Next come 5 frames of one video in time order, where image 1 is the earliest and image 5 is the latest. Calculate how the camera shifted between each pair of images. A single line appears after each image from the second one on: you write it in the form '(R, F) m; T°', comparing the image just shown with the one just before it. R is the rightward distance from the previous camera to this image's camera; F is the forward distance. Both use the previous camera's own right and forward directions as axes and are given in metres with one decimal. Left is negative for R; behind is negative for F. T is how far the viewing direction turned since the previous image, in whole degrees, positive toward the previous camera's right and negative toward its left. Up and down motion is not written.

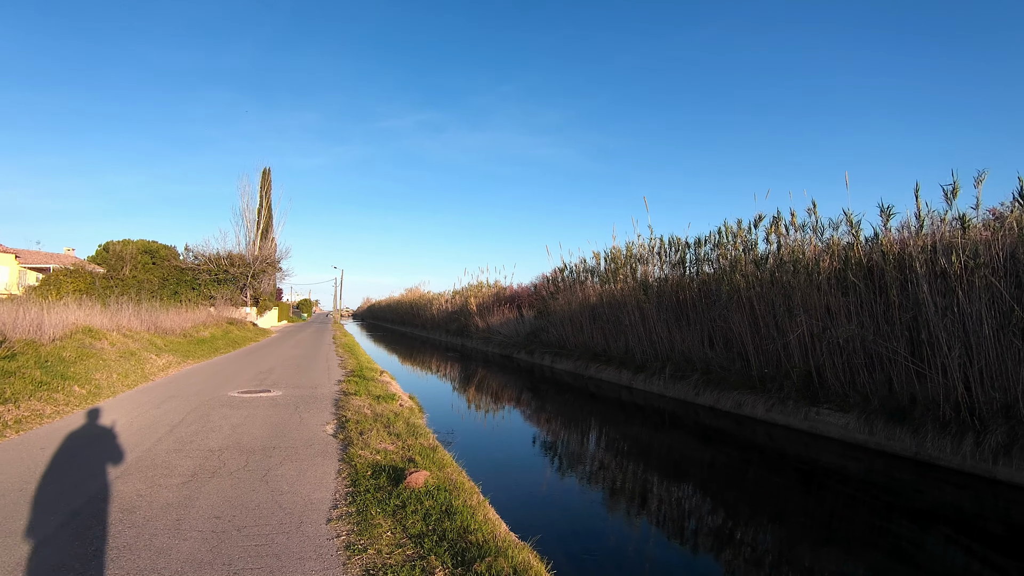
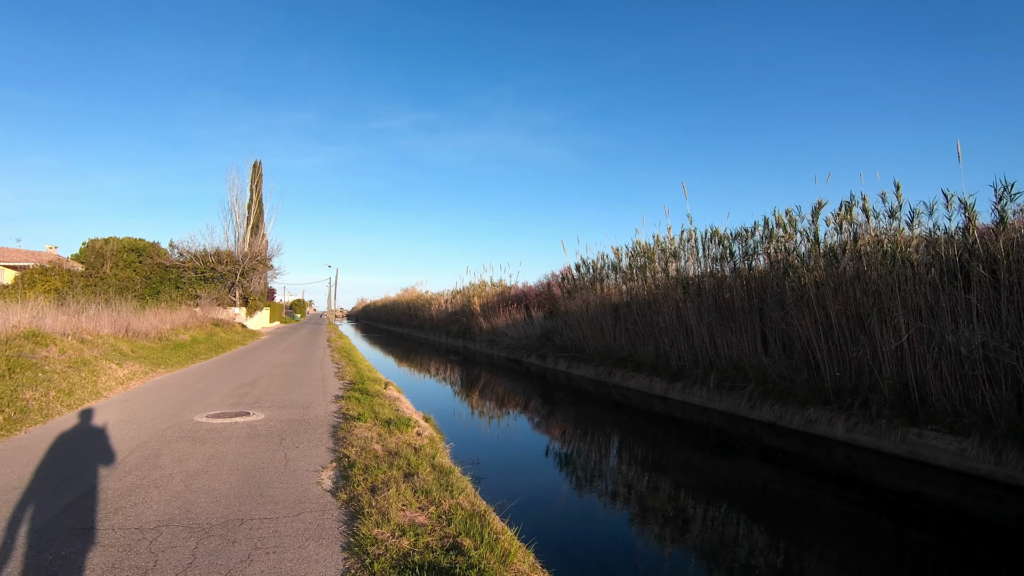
(-0.6, +1.7) m; +1°
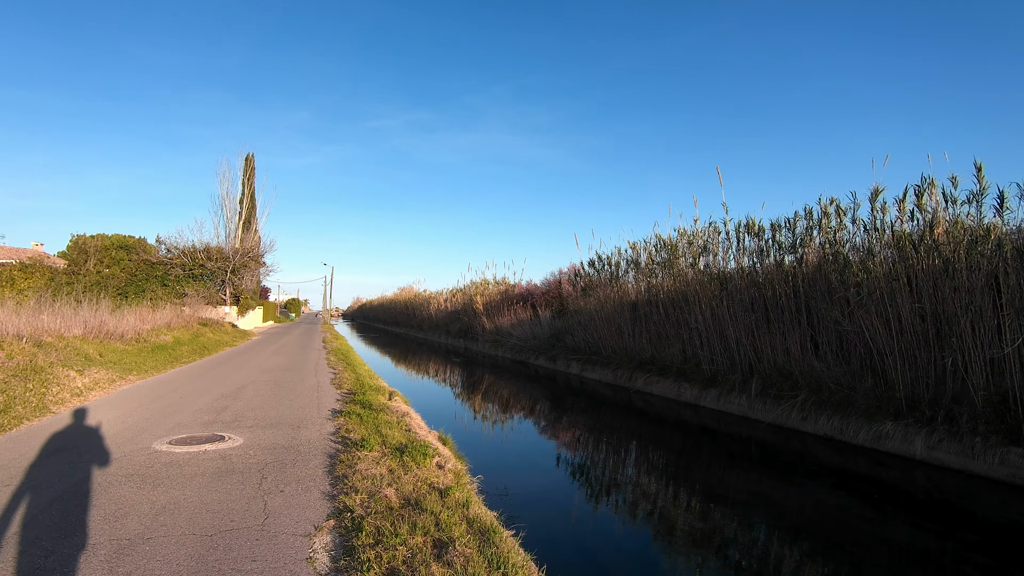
(-0.4, +1.2) m; 0°
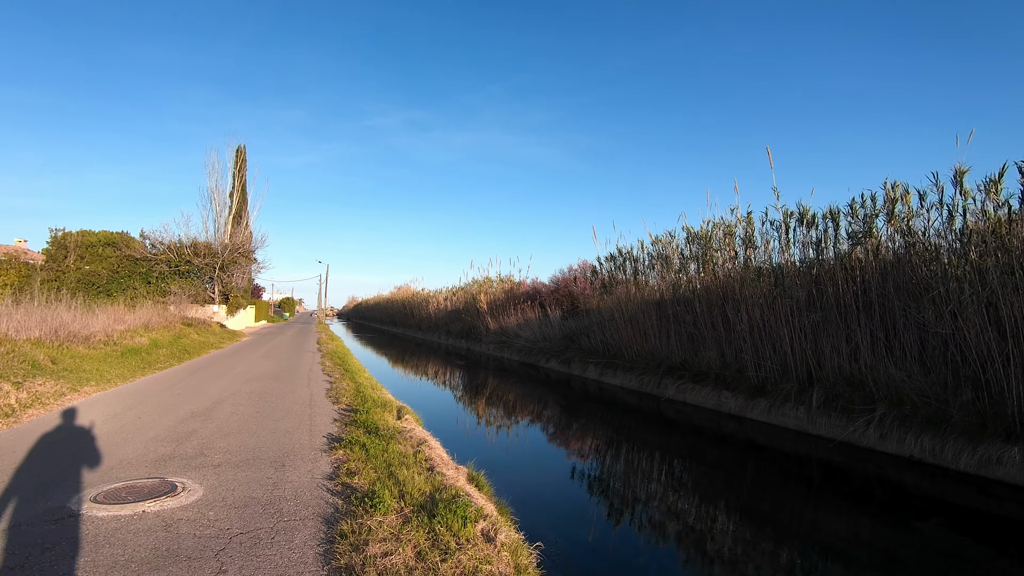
(-0.5, +1.4) m; 0°
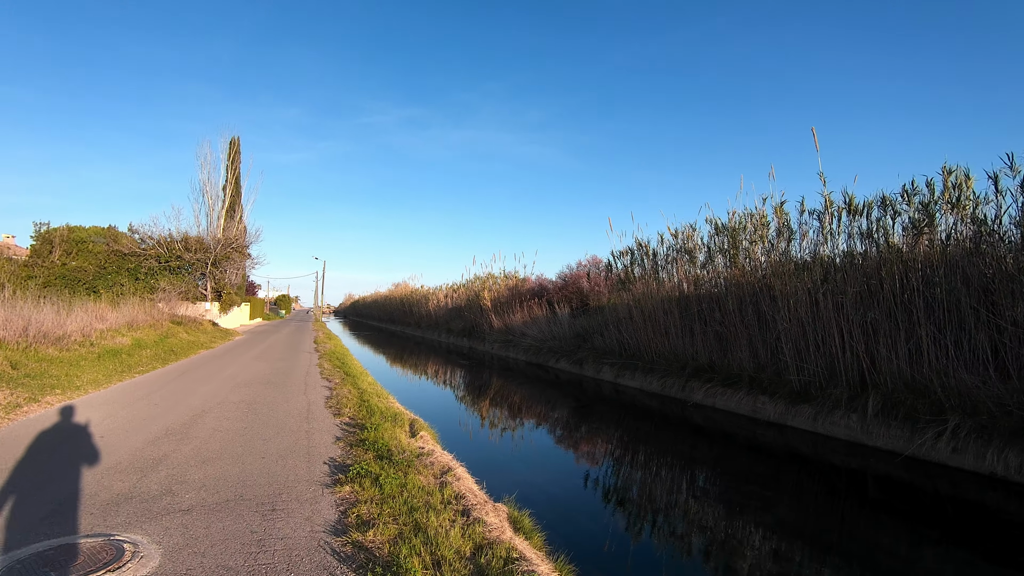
(-0.4, +0.9) m; 0°
